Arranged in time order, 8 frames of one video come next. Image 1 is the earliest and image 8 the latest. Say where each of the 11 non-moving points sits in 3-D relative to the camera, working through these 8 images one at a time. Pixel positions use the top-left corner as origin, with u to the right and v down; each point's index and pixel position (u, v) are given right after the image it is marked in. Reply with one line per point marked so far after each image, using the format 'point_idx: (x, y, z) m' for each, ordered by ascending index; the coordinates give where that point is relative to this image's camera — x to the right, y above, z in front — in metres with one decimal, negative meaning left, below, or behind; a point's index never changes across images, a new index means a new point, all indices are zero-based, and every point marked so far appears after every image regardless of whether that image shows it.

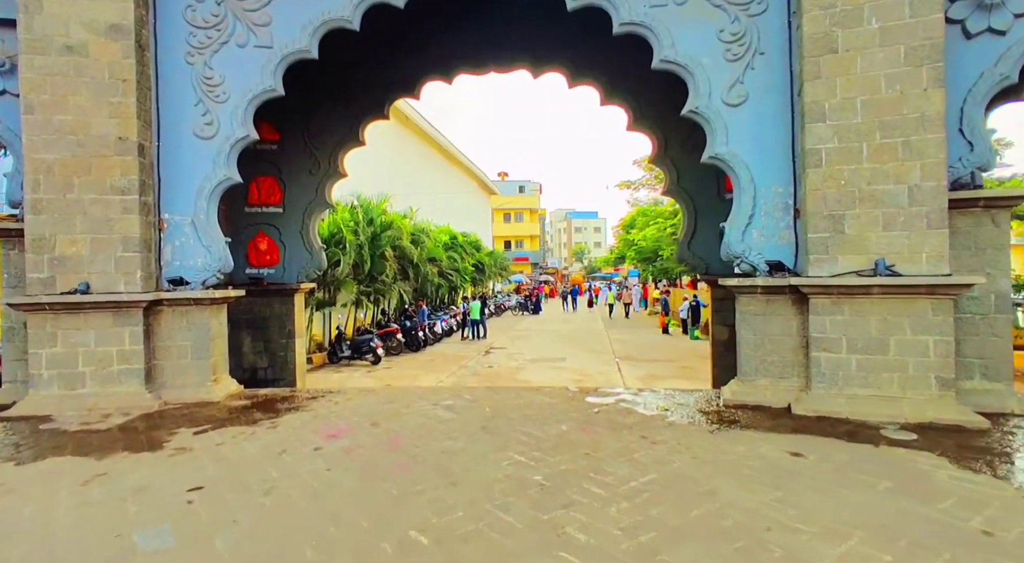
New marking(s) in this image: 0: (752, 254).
0: (+1.9, +0.2, +4.9) m
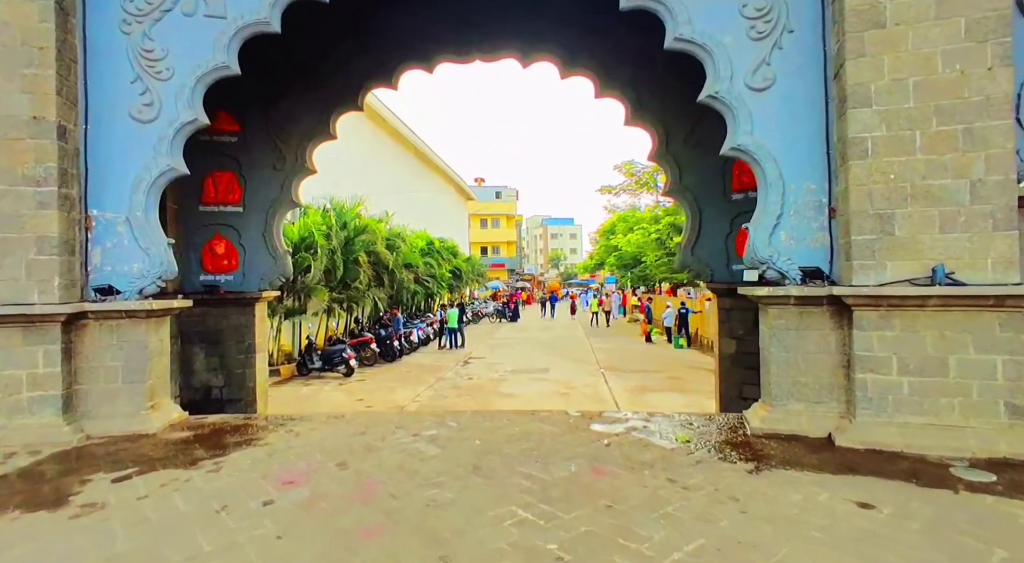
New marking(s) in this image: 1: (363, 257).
0: (+1.8, +0.2, +4.3) m
1: (-4.0, +0.7, +16.7) m
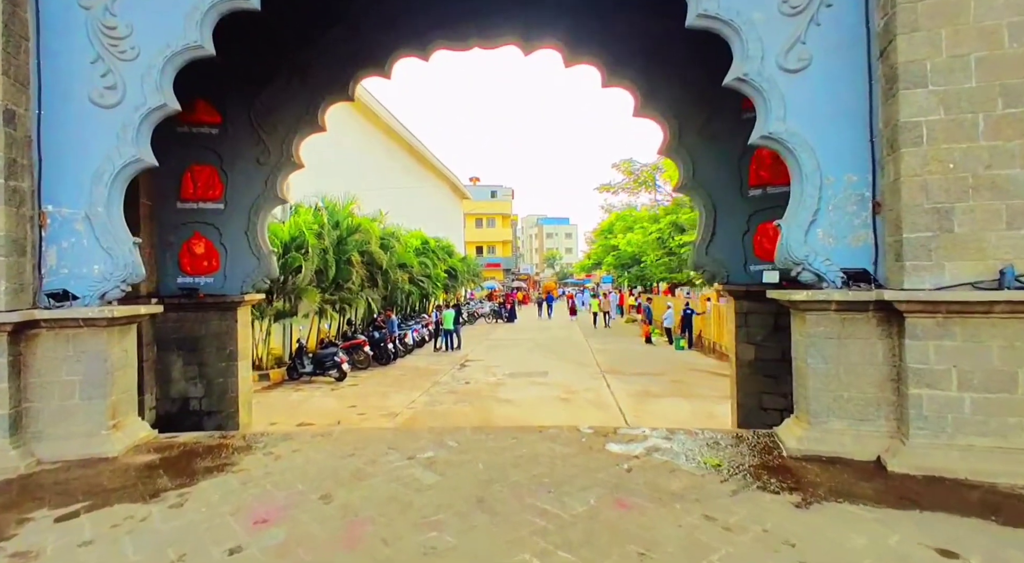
0: (+1.9, +0.1, +3.8) m
1: (-4.0, +0.7, +16.2) m
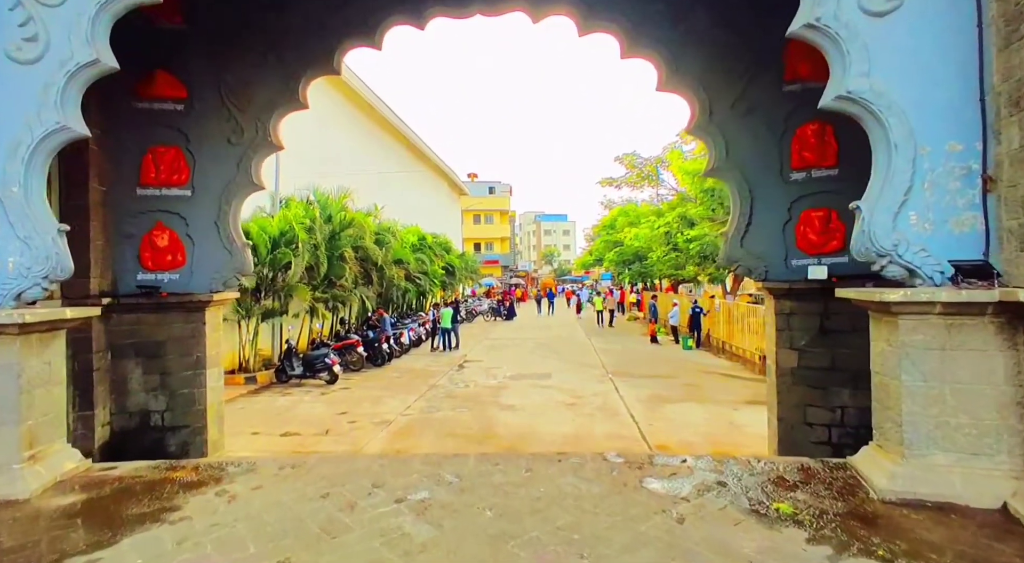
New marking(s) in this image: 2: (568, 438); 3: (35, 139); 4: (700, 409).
0: (+1.9, +0.2, +3.0) m
1: (-4.0, +0.8, +15.4) m
2: (+0.7, -2.1, +8.3) m
3: (-2.5, +0.7, +3.3) m
4: (+3.0, -2.1, +10.1) m
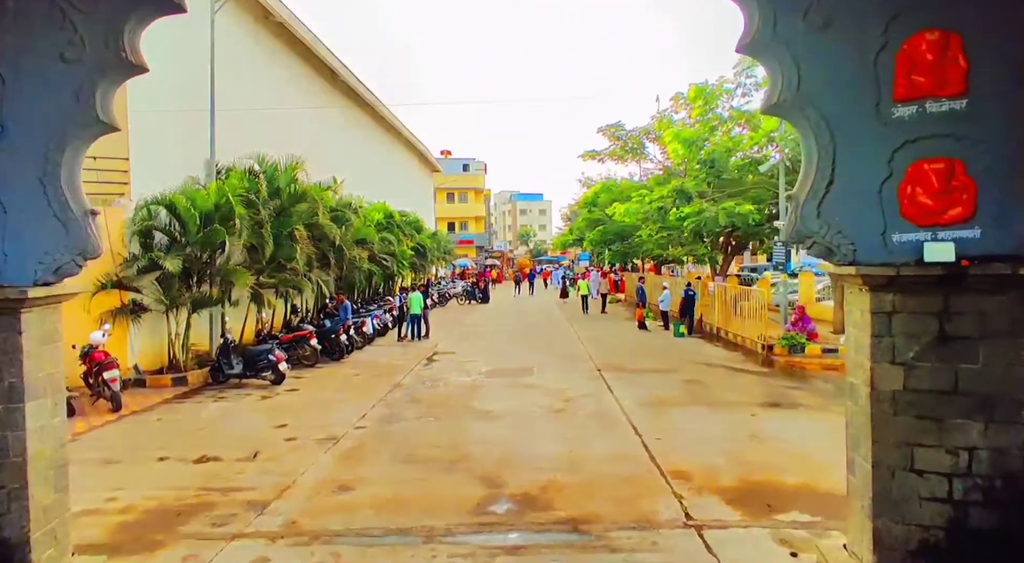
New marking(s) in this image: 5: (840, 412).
0: (+1.9, +0.2, +1.3) m
1: (-4.5, +1.1, +13.5) m
2: (+0.5, -1.9, +6.7) m
3: (-2.5, +0.7, +1.4) m
4: (+2.7, -1.8, +8.5) m
5: (+4.4, -1.8, +8.5) m
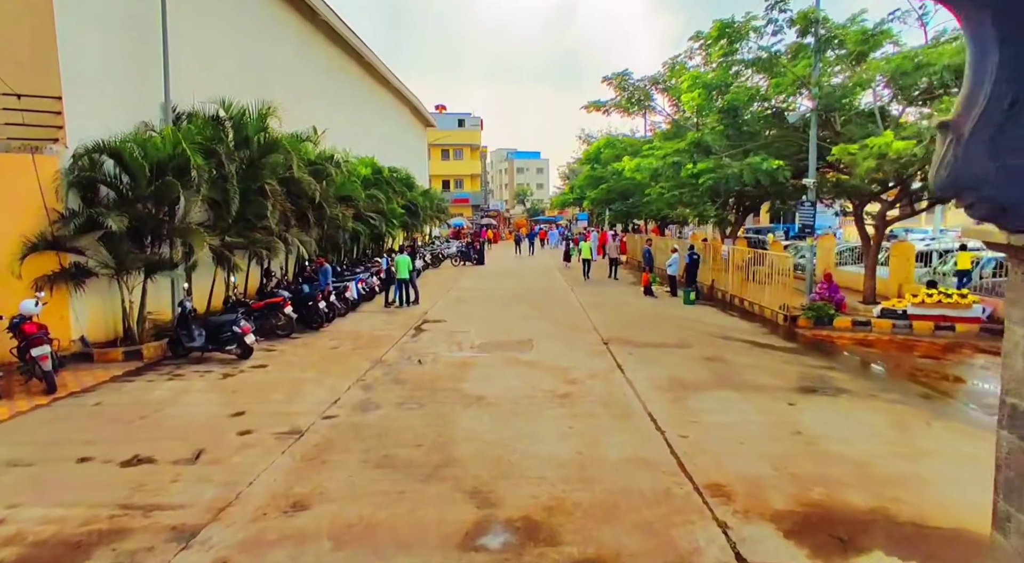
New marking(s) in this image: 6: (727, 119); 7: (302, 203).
0: (+1.9, +0.1, 0.0) m
1: (-4.6, +1.9, +12.0) m
2: (+0.5, -1.6, +5.4) m
3: (-2.5, +0.7, 0.0) m
4: (+2.7, -1.4, +7.3) m
5: (+4.4, -1.4, +7.3) m
6: (+4.7, +3.6, +13.7) m
7: (-4.8, +1.8, +14.3) m
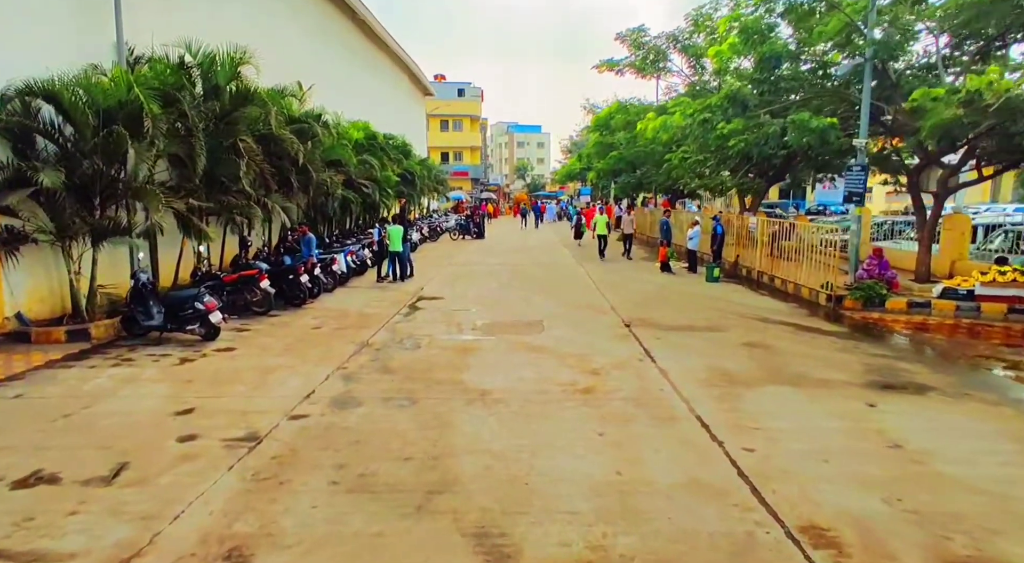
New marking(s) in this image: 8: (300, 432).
0: (+2.1, +0.1, -1.4) m
1: (-4.4, +2.4, +10.5) m
2: (+0.6, -1.4, +4.1) m
3: (-2.4, +0.8, -1.5) m
4: (+2.8, -1.1, +5.9) m
5: (+4.5, -1.1, +5.9) m
6: (+4.9, +4.0, +12.2) m
7: (-4.6, +2.4, +12.8) m
8: (-1.8, -1.3, +5.3) m
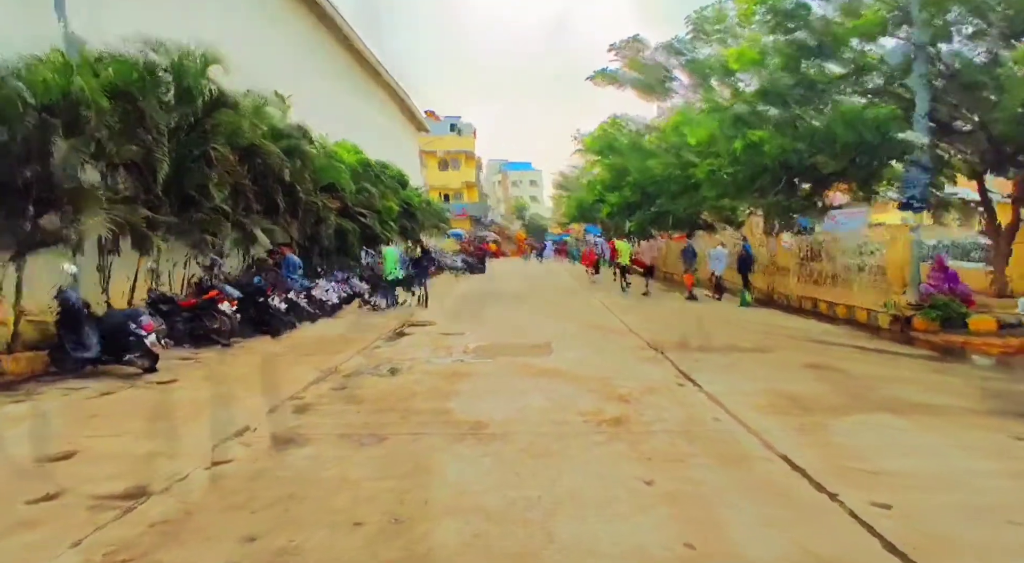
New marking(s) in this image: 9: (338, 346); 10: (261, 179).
0: (+2.0, +0.7, -2.9) m
1: (-4.4, +2.0, +9.1) m
2: (+0.6, -1.2, +2.4) m
3: (-2.4, +1.3, -2.9) m
4: (+2.8, -1.1, +4.3) m
5: (+4.6, -1.0, +4.3) m
6: (+4.9, +3.7, +10.9) m
7: (-4.6, +1.9, +11.4) m
8: (-1.7, -1.2, +3.7) m
9: (-2.3, -0.9, +8.5) m
10: (-4.5, +1.9, +11.1) m
